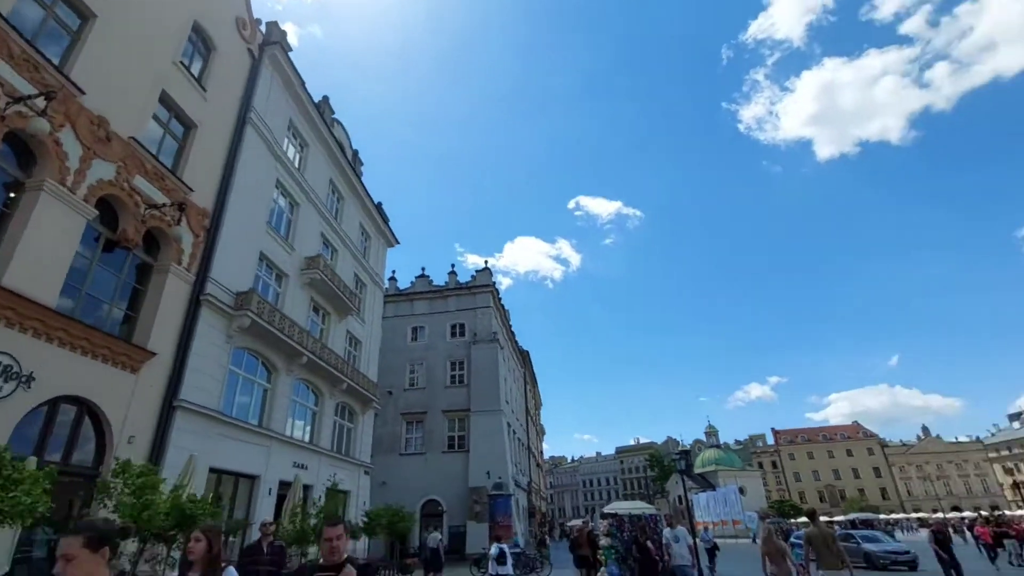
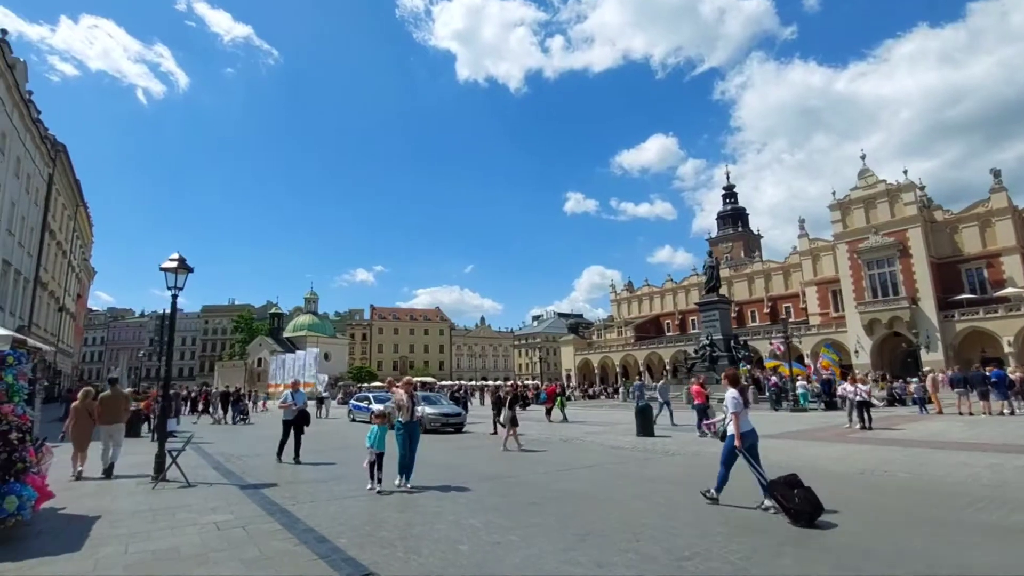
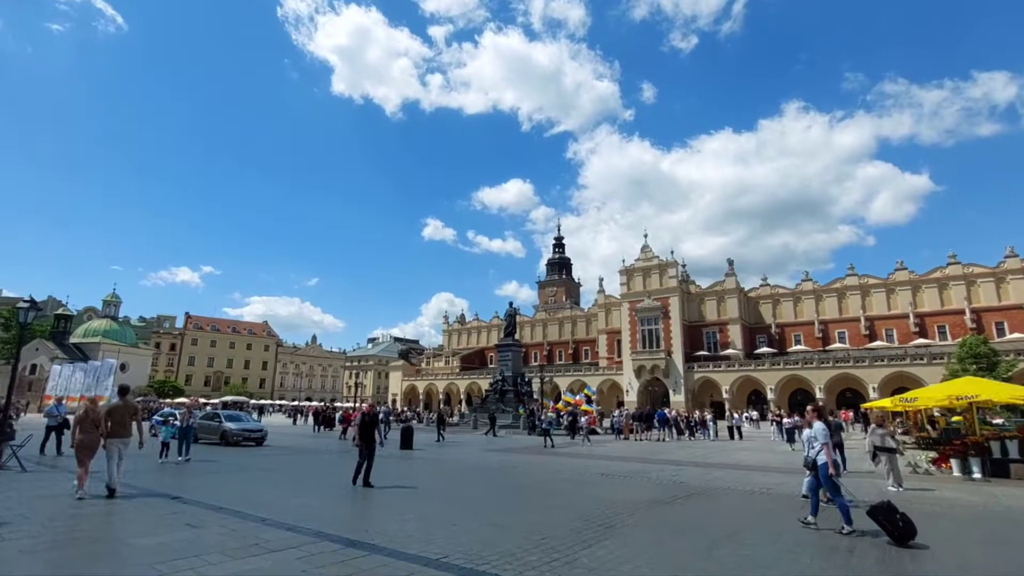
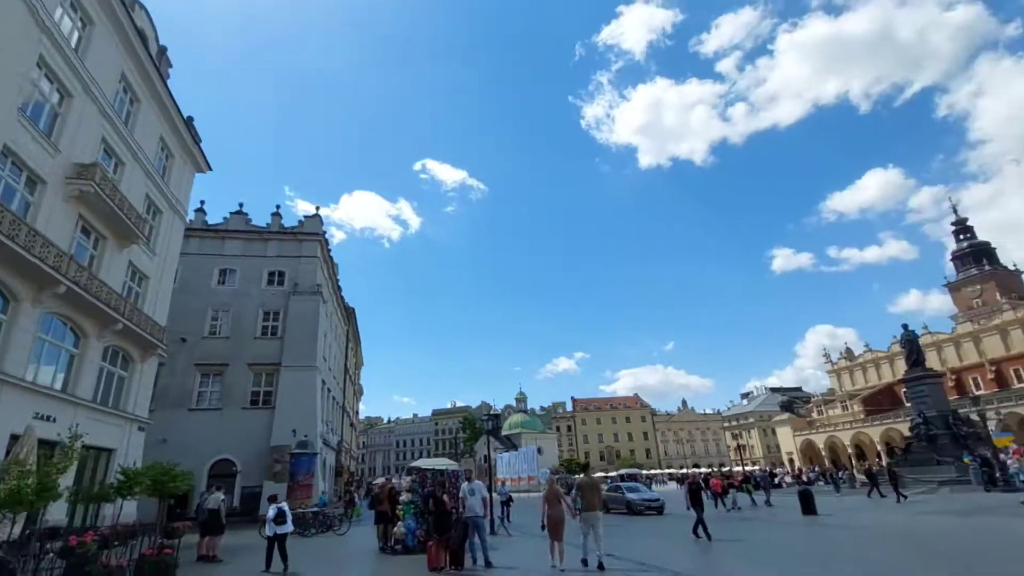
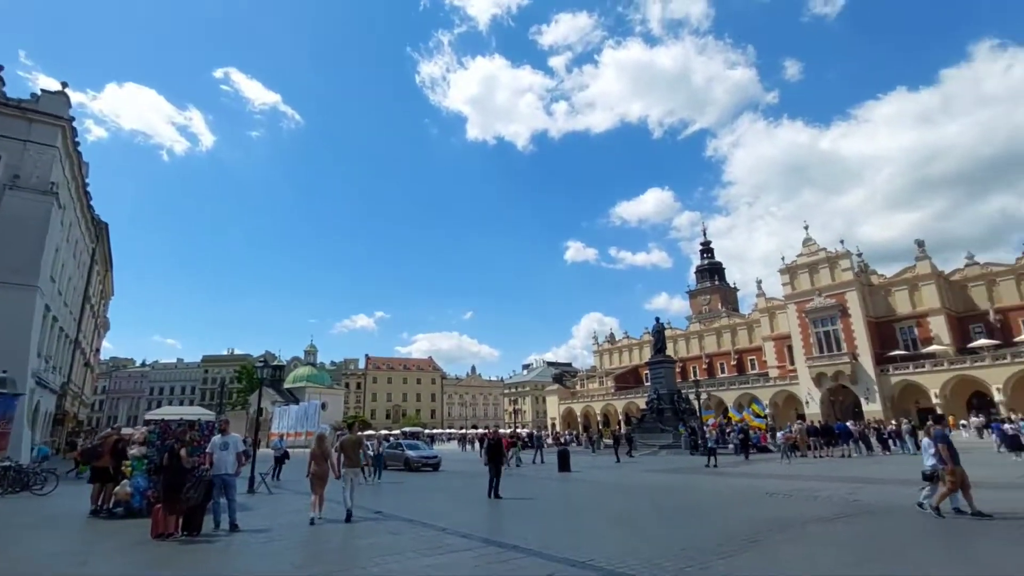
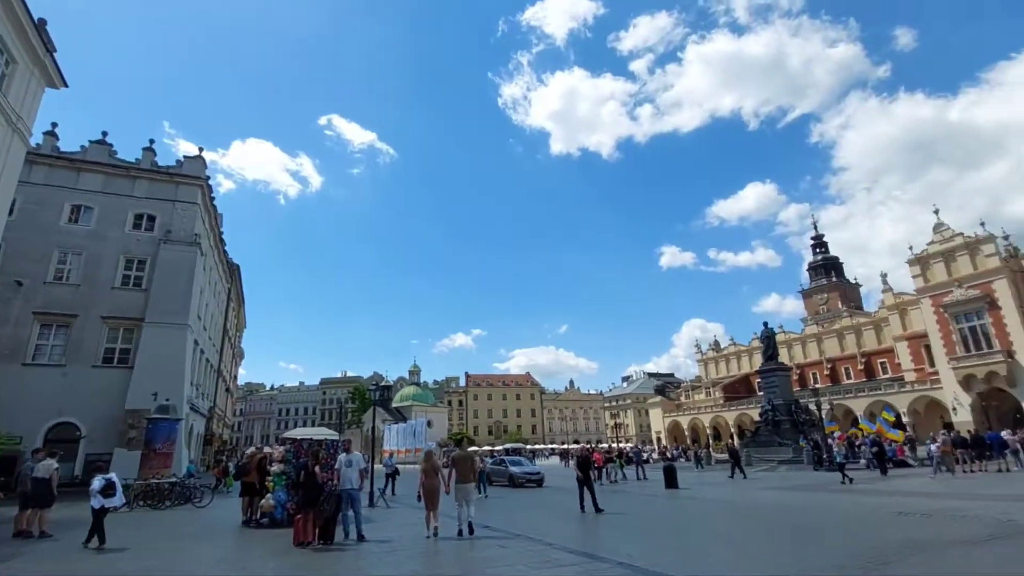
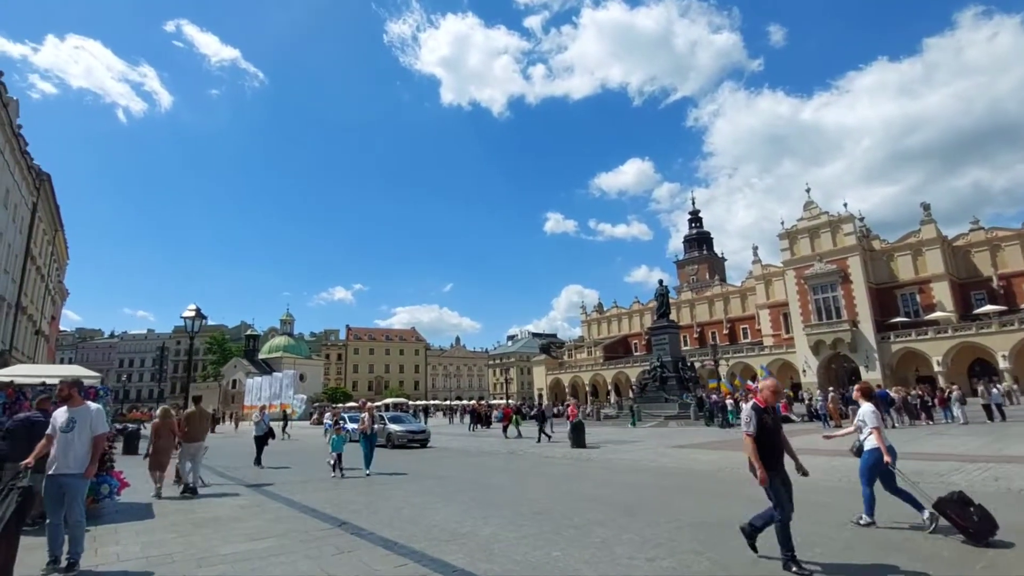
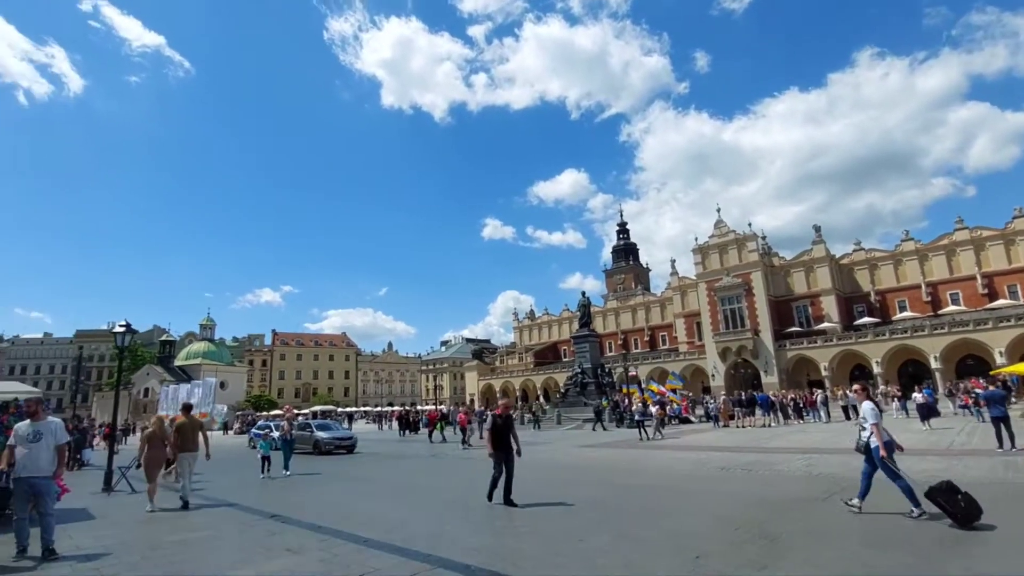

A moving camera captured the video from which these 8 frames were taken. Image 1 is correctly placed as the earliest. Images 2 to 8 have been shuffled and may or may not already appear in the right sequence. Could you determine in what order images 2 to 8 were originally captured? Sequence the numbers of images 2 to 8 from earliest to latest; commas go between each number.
4, 6, 5, 3, 8, 7, 2
